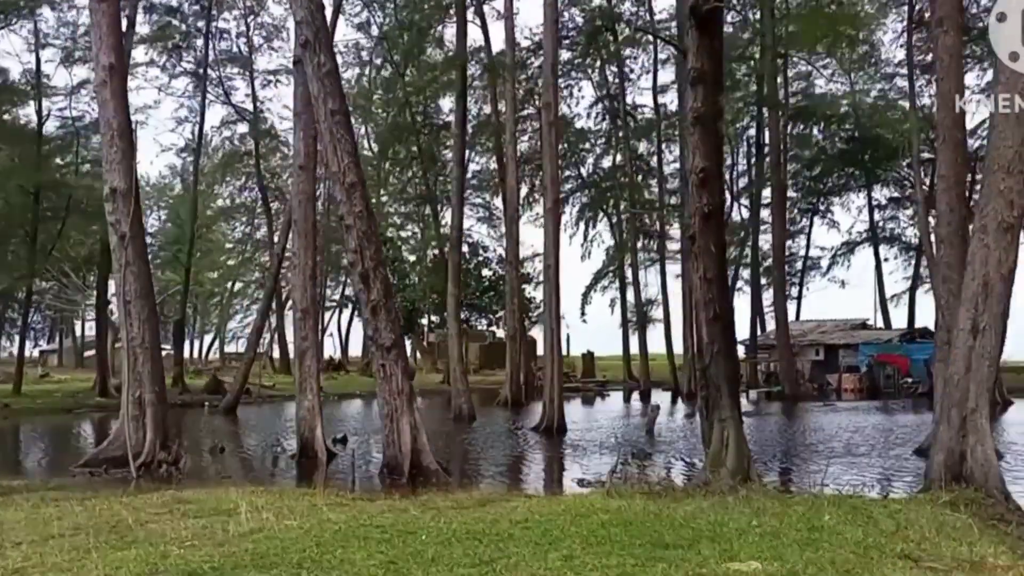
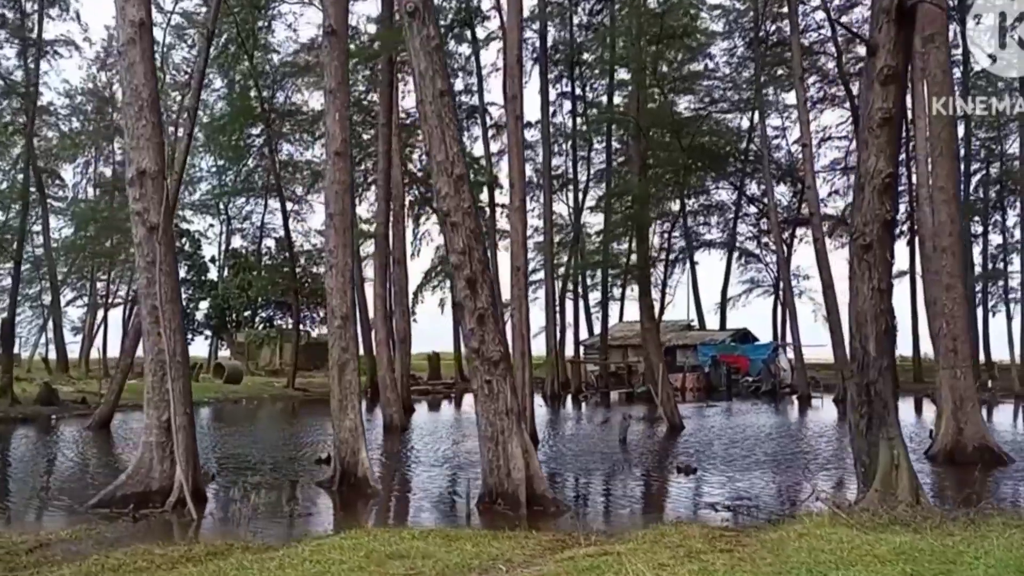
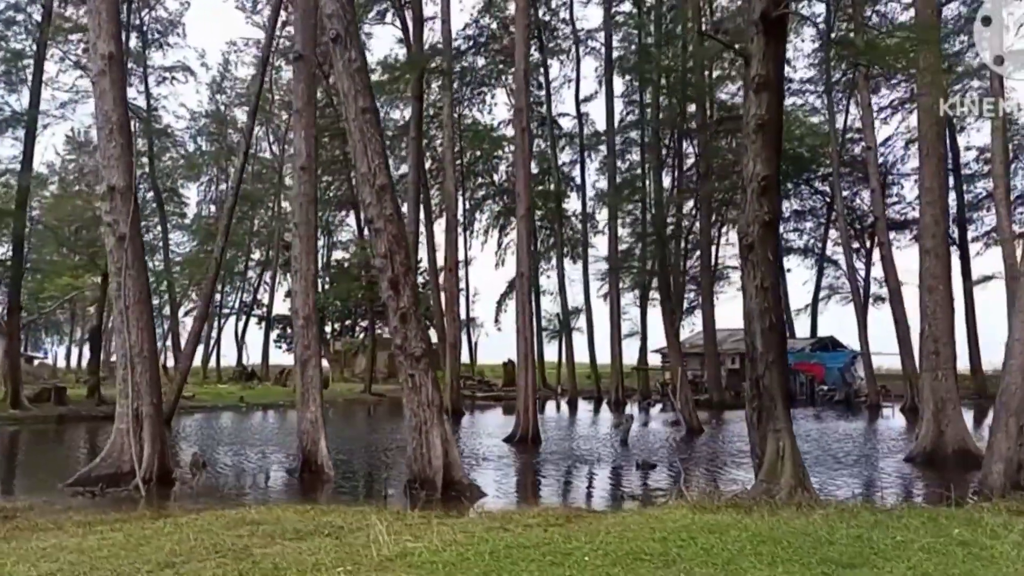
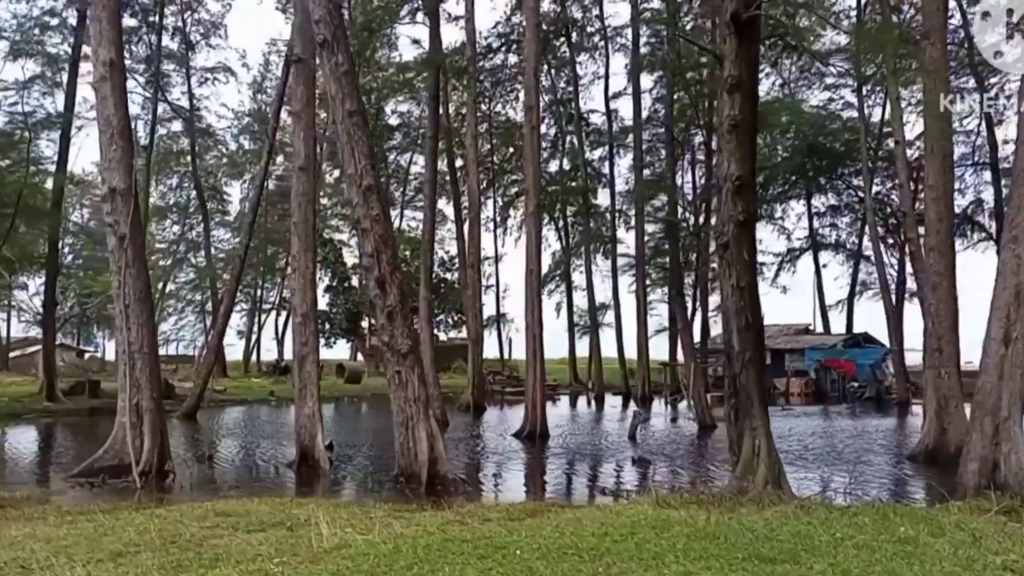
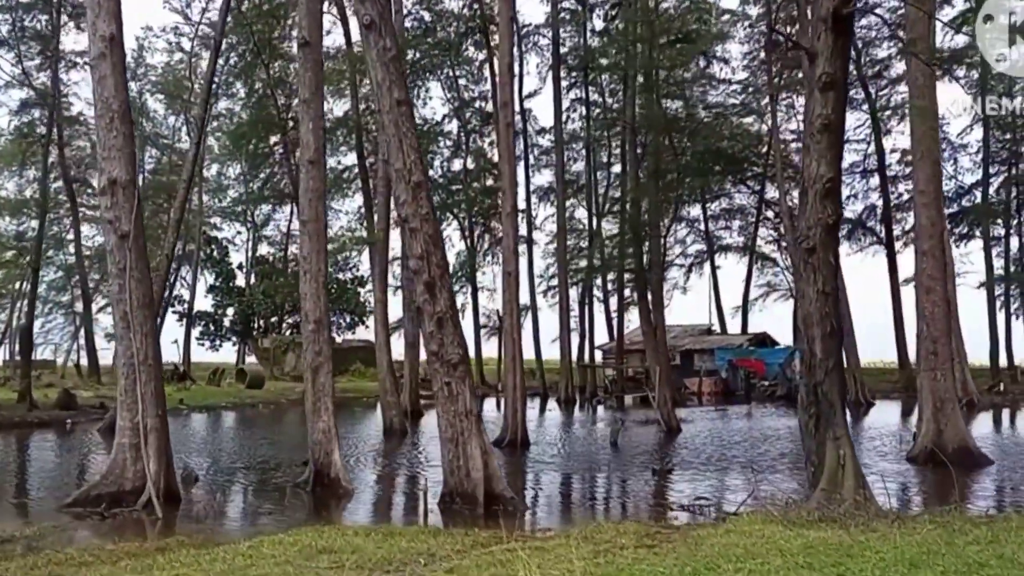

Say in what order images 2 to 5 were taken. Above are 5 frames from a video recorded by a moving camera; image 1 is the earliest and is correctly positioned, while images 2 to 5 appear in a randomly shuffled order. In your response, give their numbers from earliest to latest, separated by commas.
4, 3, 5, 2
